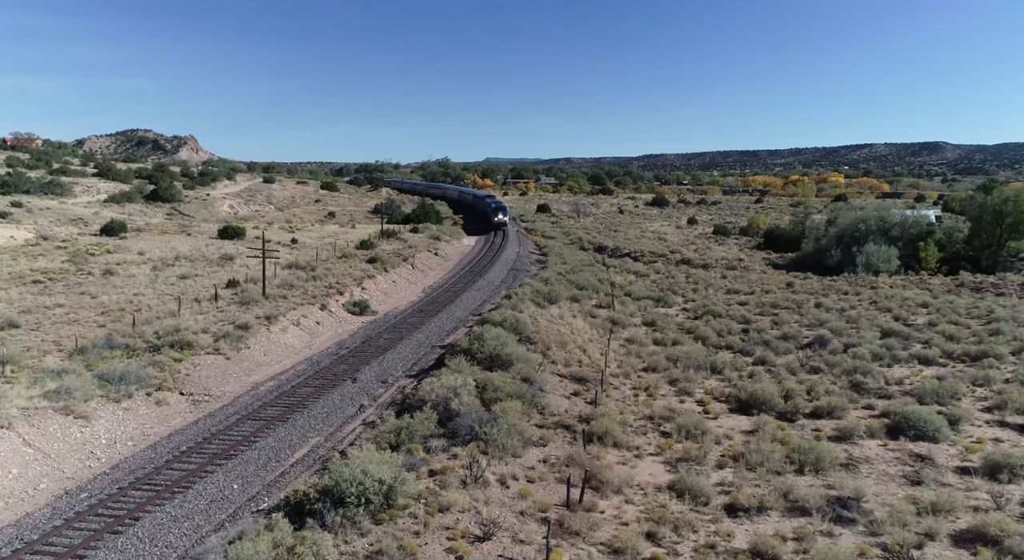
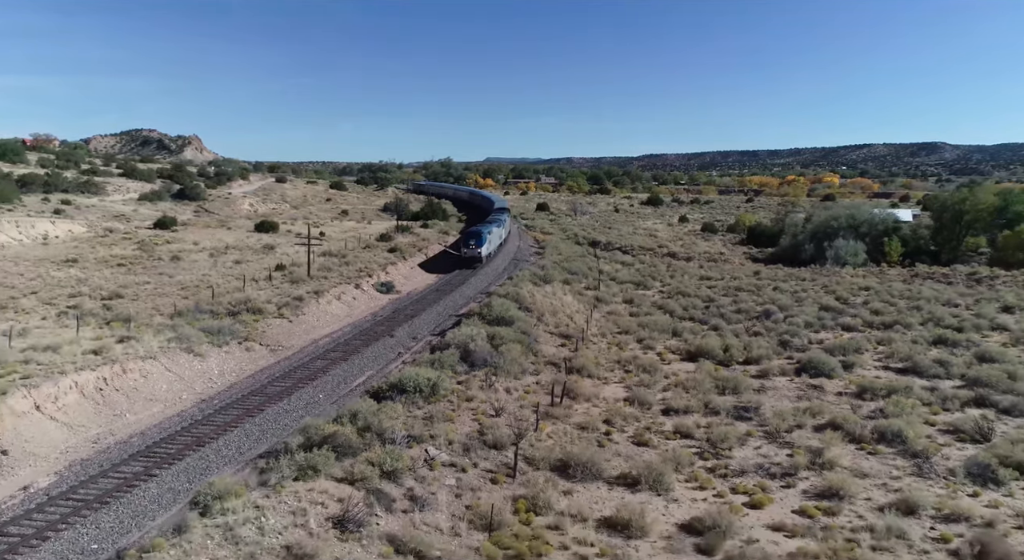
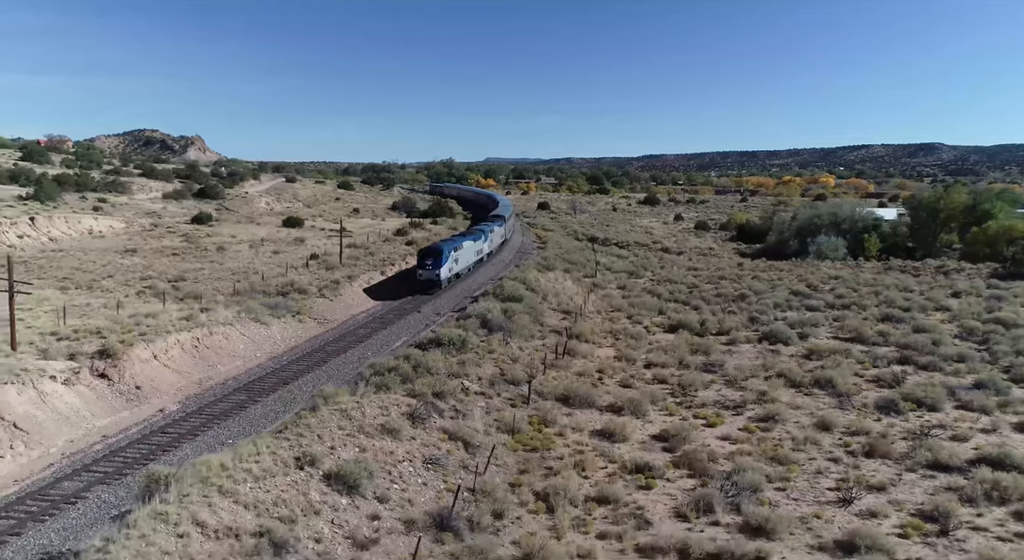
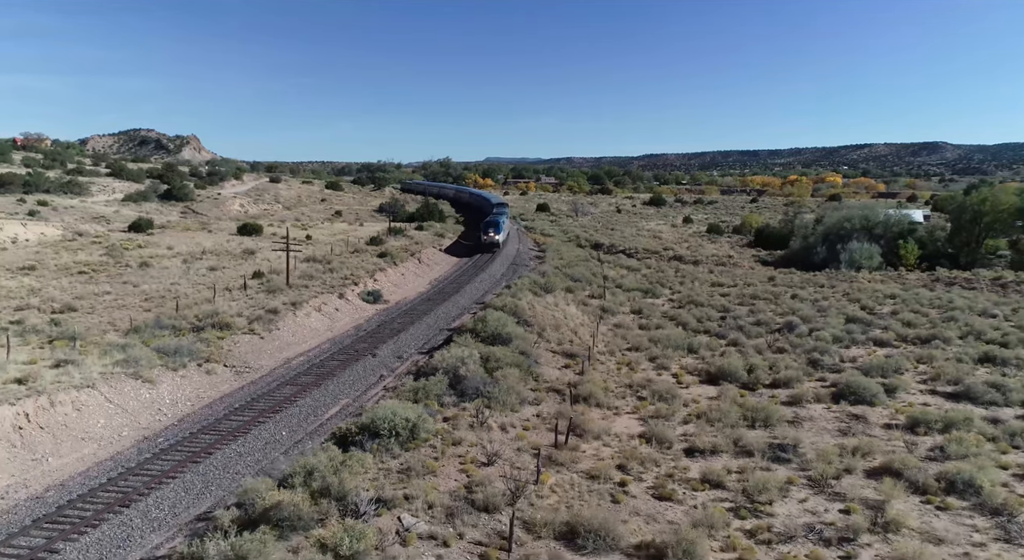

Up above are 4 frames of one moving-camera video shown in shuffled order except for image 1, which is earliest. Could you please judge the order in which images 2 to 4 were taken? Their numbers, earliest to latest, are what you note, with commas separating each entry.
4, 2, 3
